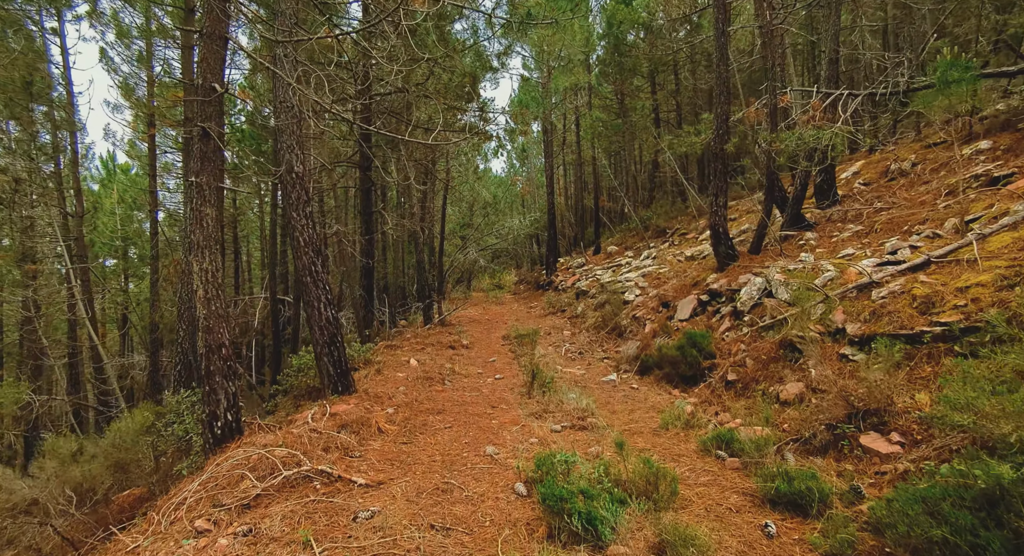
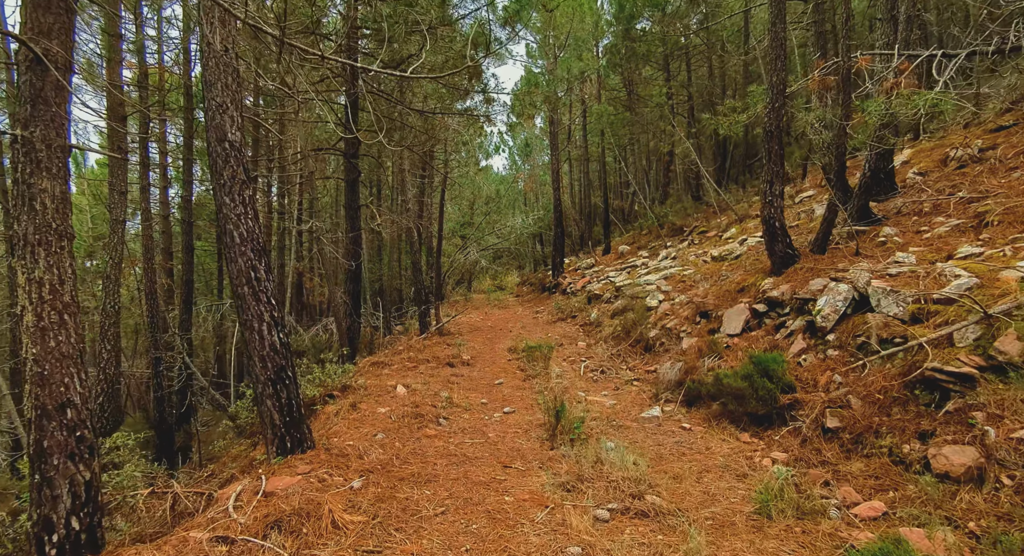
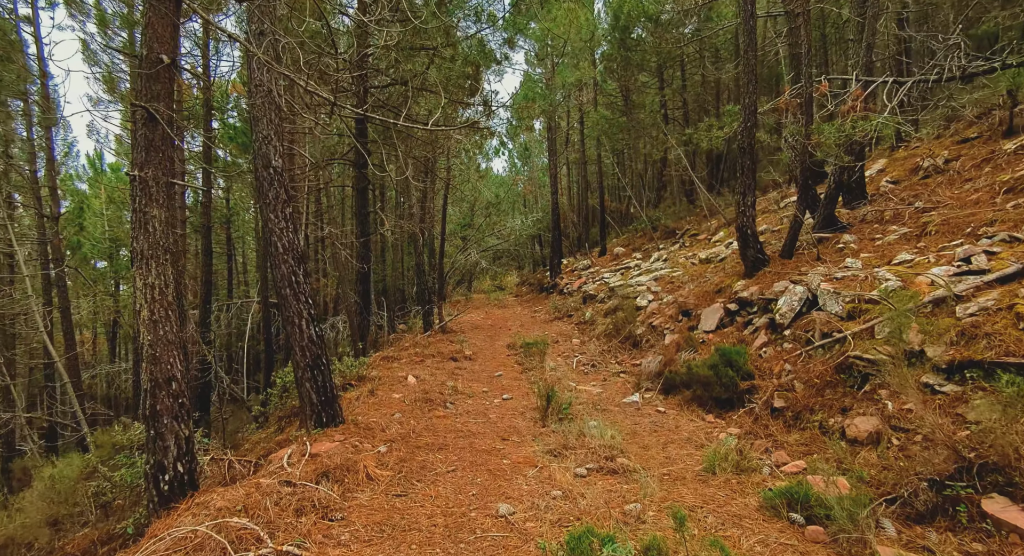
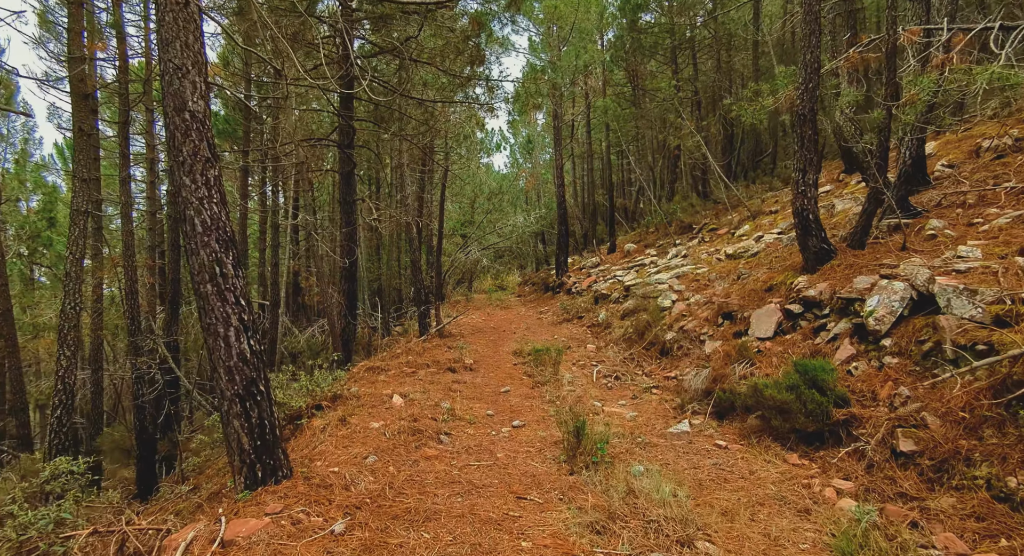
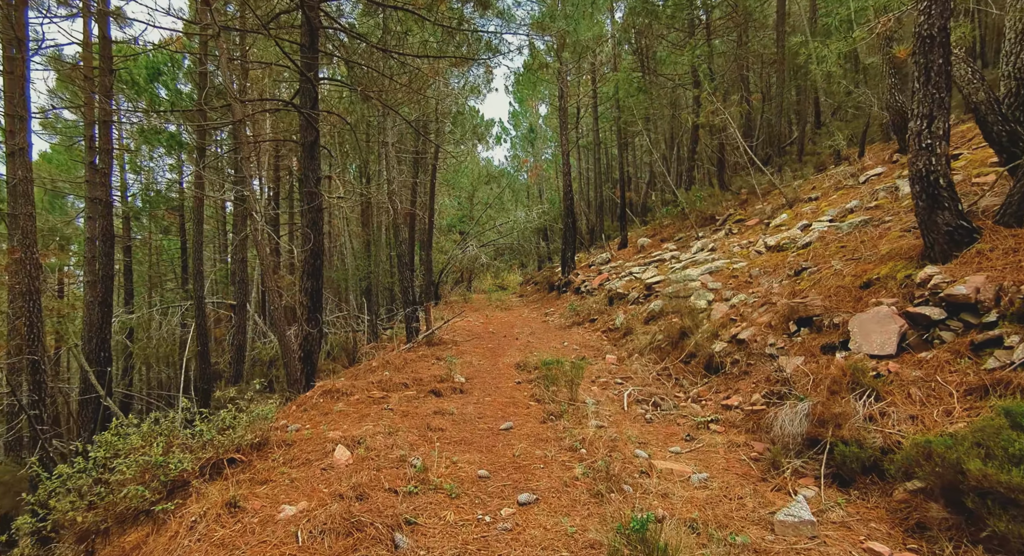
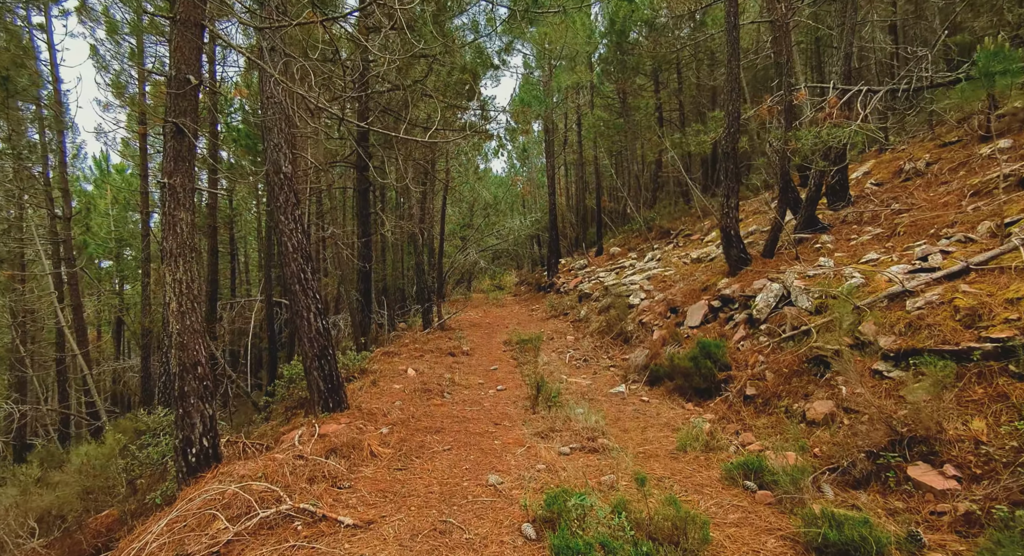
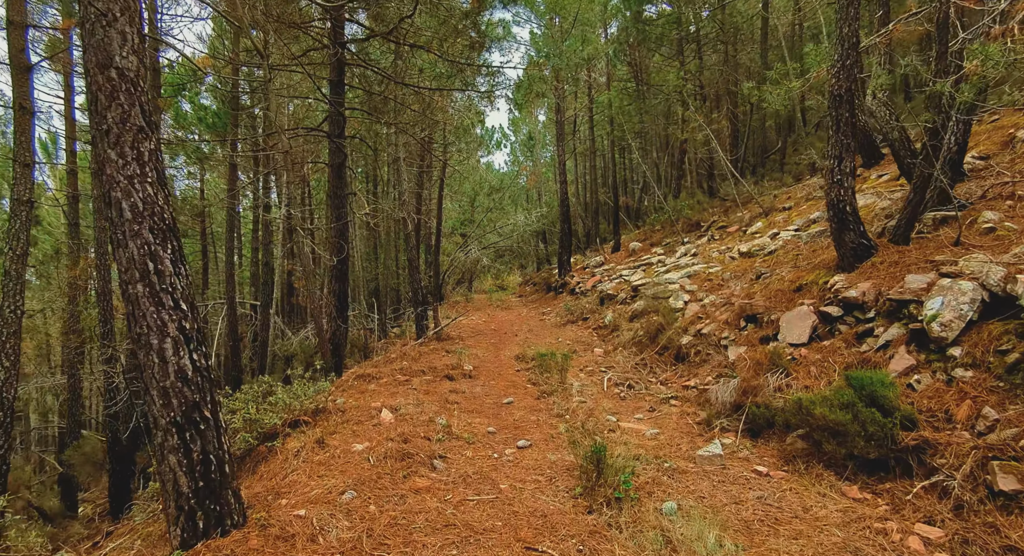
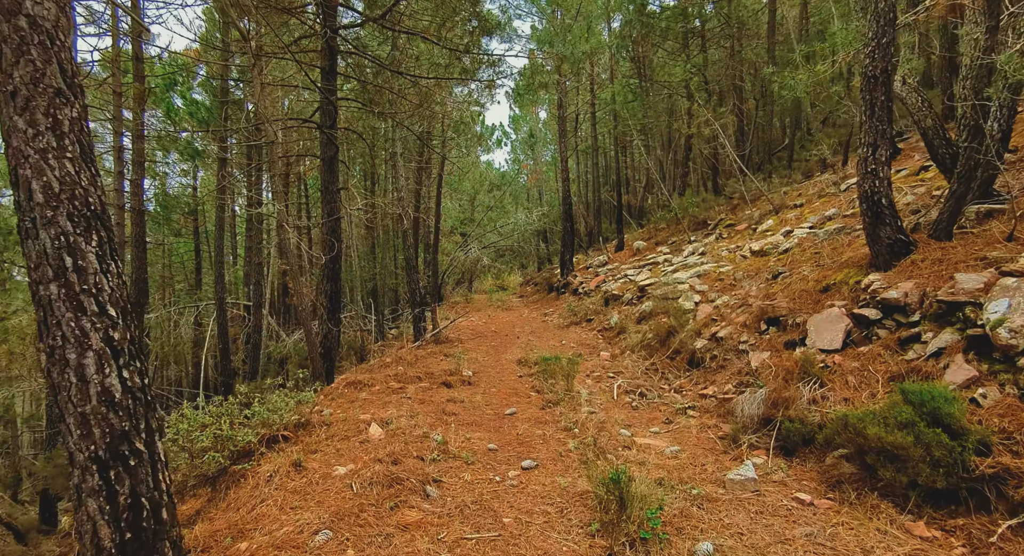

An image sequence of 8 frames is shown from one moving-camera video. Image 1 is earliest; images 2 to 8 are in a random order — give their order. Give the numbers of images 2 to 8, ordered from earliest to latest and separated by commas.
6, 3, 2, 4, 7, 8, 5
